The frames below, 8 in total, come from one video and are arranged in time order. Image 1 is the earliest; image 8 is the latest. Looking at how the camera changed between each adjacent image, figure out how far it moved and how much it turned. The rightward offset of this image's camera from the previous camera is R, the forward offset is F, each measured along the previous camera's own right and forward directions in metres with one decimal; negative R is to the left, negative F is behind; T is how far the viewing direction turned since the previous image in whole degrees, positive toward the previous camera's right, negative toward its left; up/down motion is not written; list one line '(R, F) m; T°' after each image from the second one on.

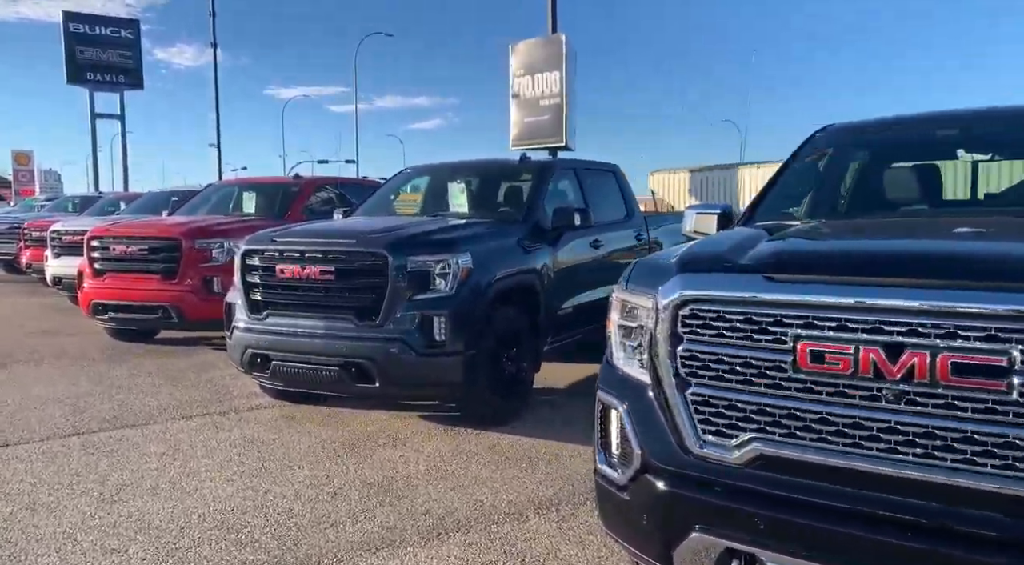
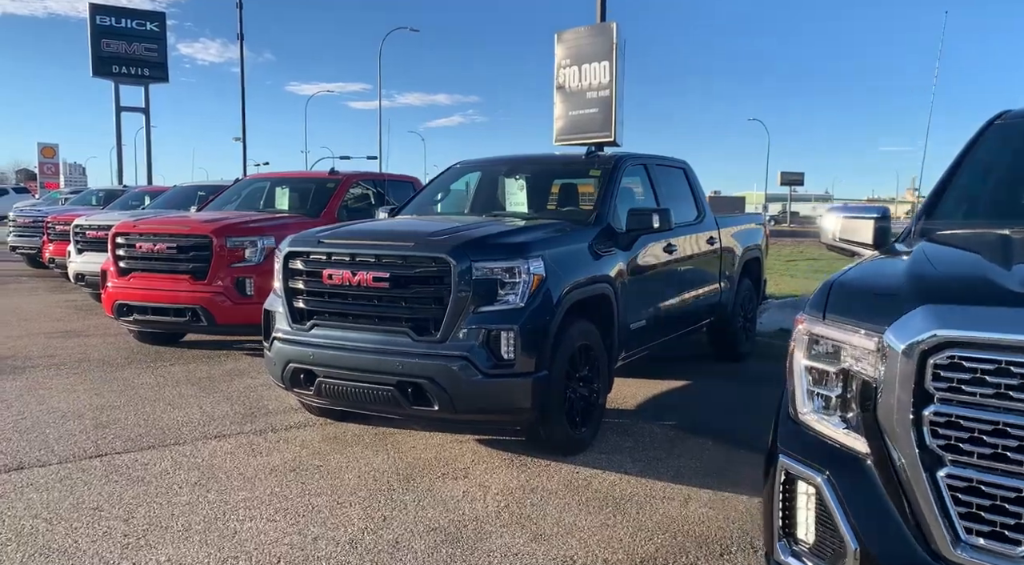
(-0.4, +0.6) m; -1°
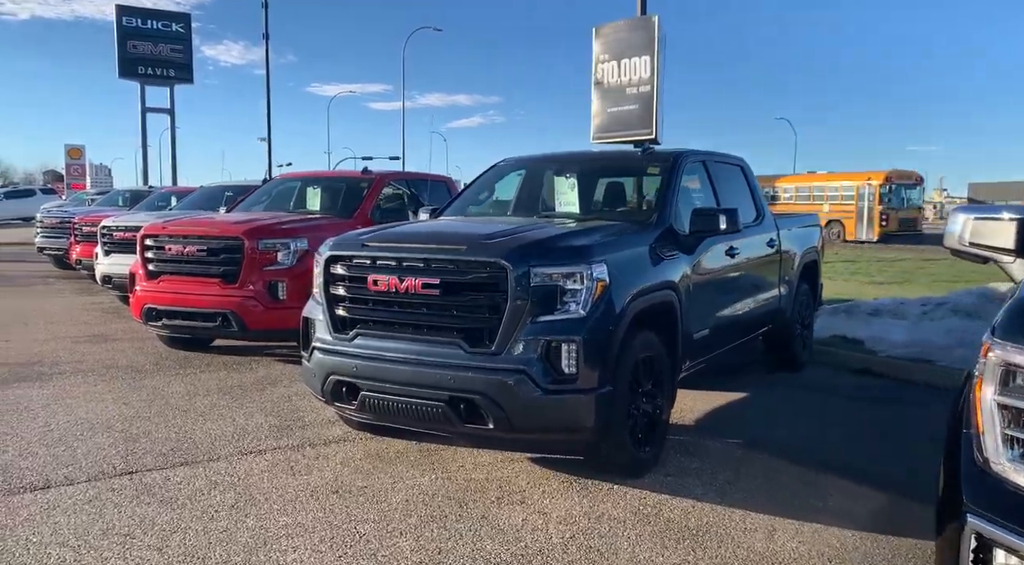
(-0.2, +0.3) m; -2°
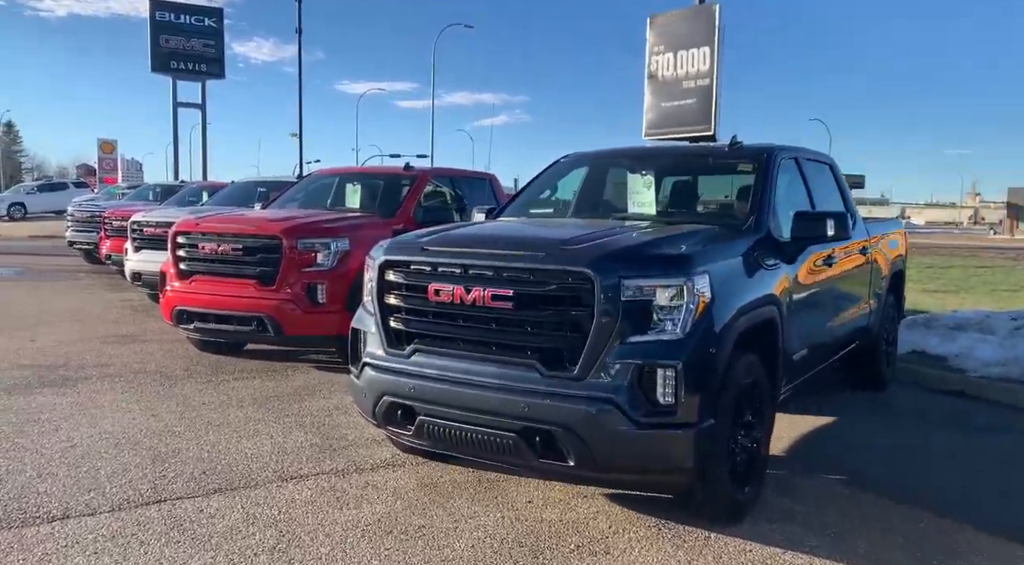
(-0.3, +0.5) m; -2°
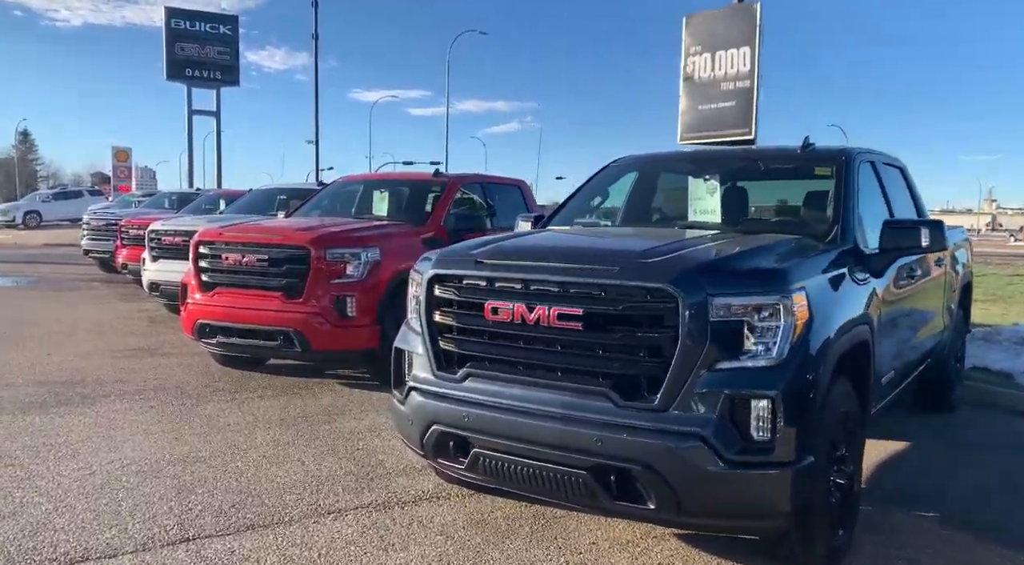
(-0.2, +0.4) m; -1°
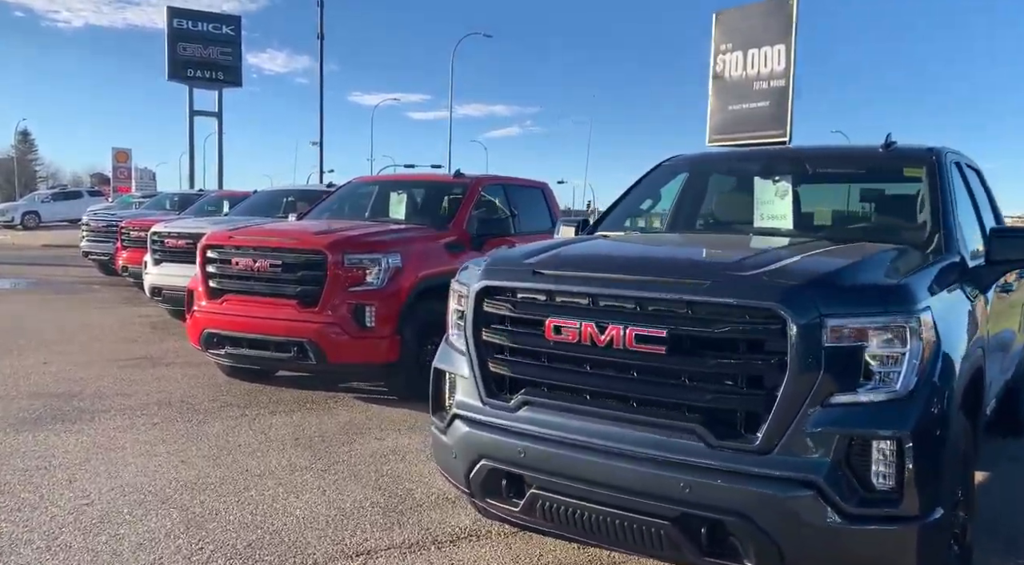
(-0.3, +0.4) m; 0°
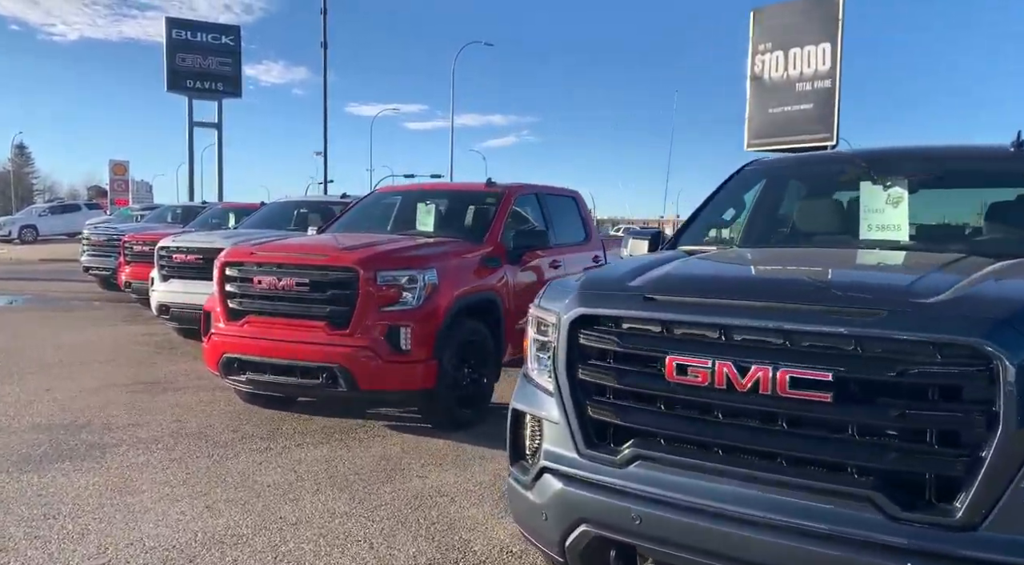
(-0.4, +0.5) m; 0°
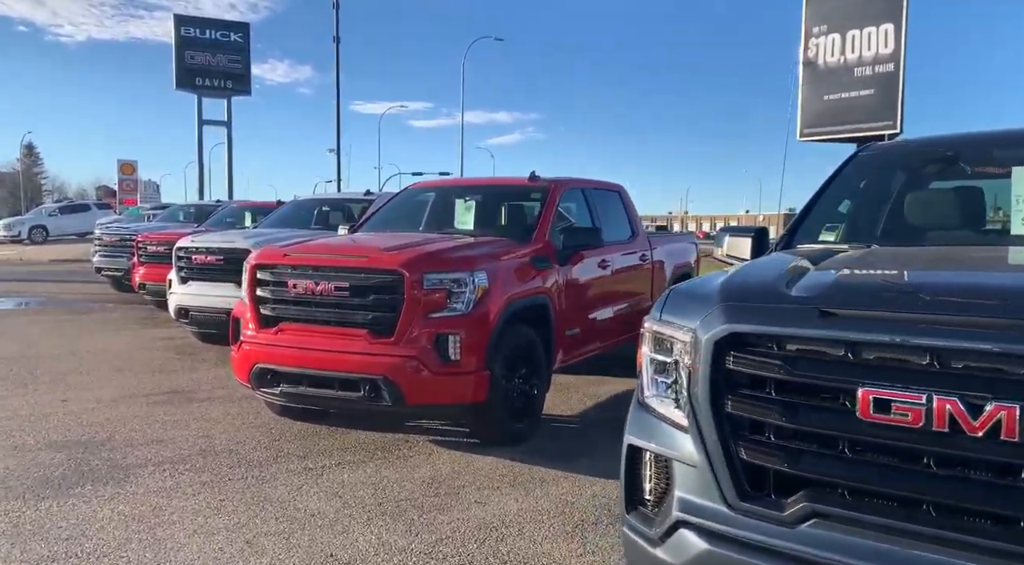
(-0.4, +0.5) m; -1°
